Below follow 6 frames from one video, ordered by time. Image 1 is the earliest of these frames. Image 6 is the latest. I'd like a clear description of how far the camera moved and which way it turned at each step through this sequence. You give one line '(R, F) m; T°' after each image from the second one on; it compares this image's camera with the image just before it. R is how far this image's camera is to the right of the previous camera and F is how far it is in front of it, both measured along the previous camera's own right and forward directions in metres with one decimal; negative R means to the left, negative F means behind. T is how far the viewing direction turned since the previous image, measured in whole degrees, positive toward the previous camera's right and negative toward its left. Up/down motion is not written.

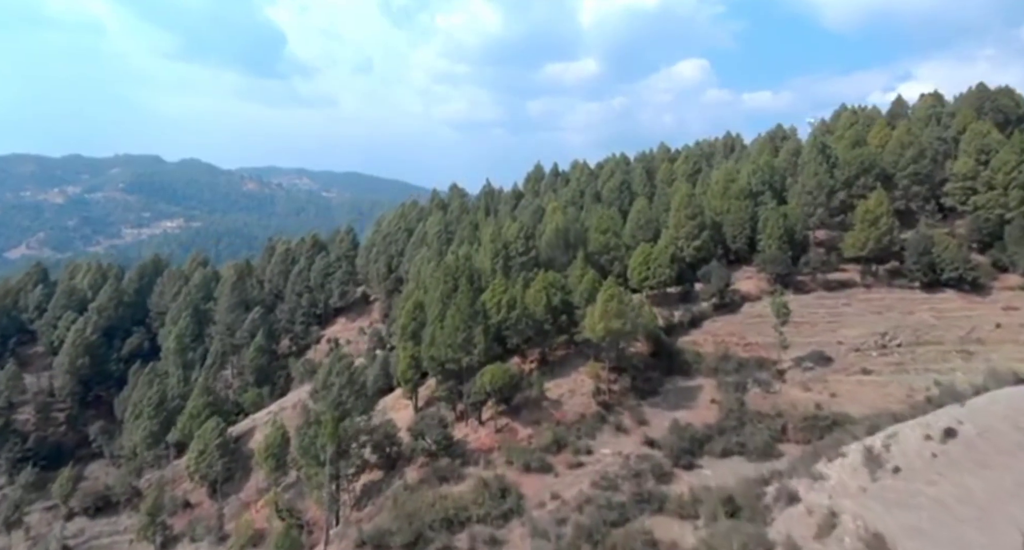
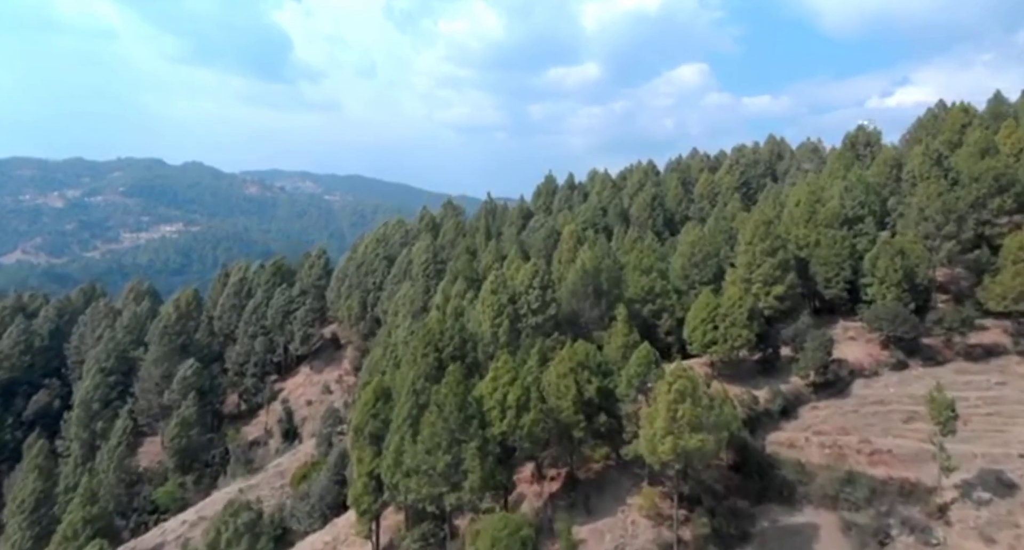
(-0.4, +16.8) m; 0°
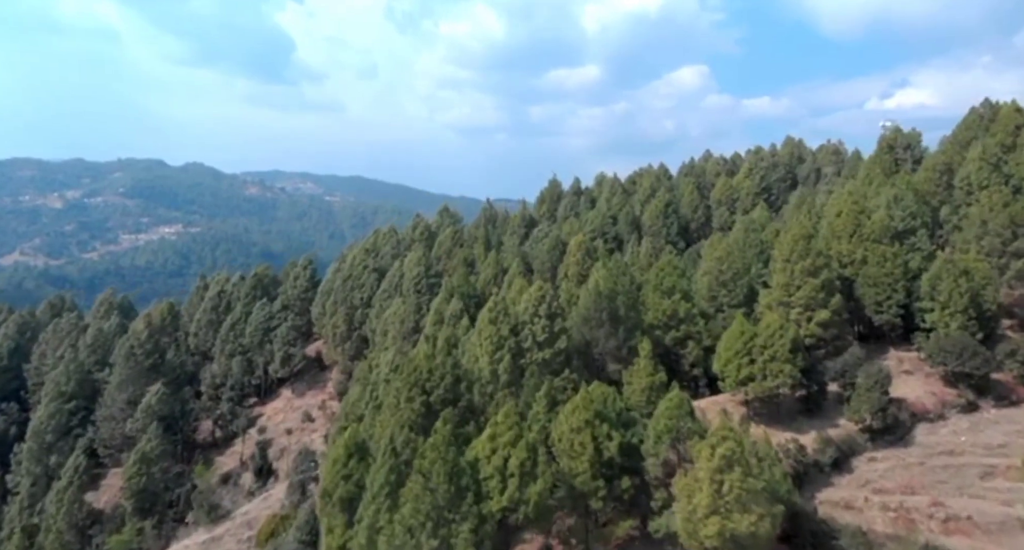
(-0.1, +5.8) m; 0°
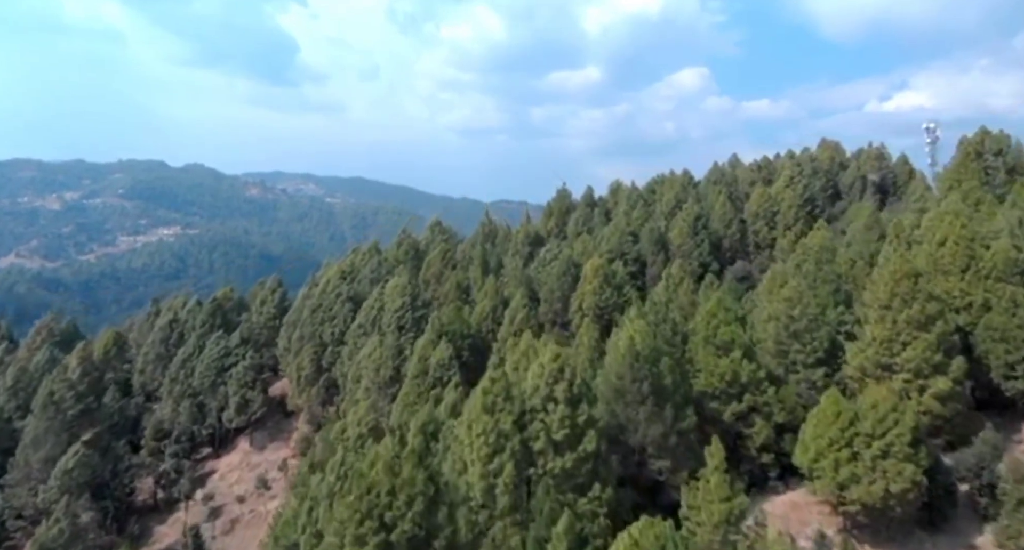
(-0.1, +10.0) m; 0°
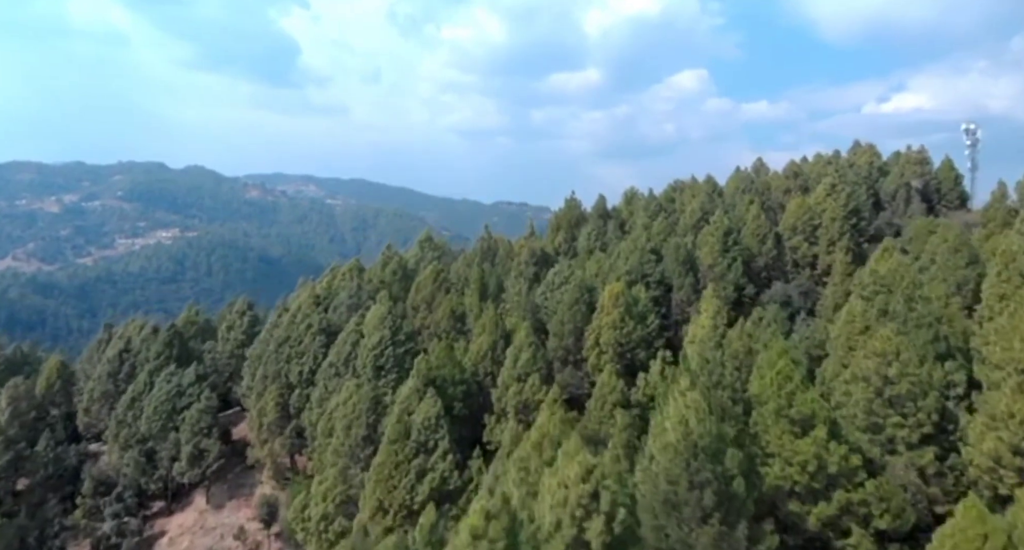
(-0.1, +7.6) m; 0°
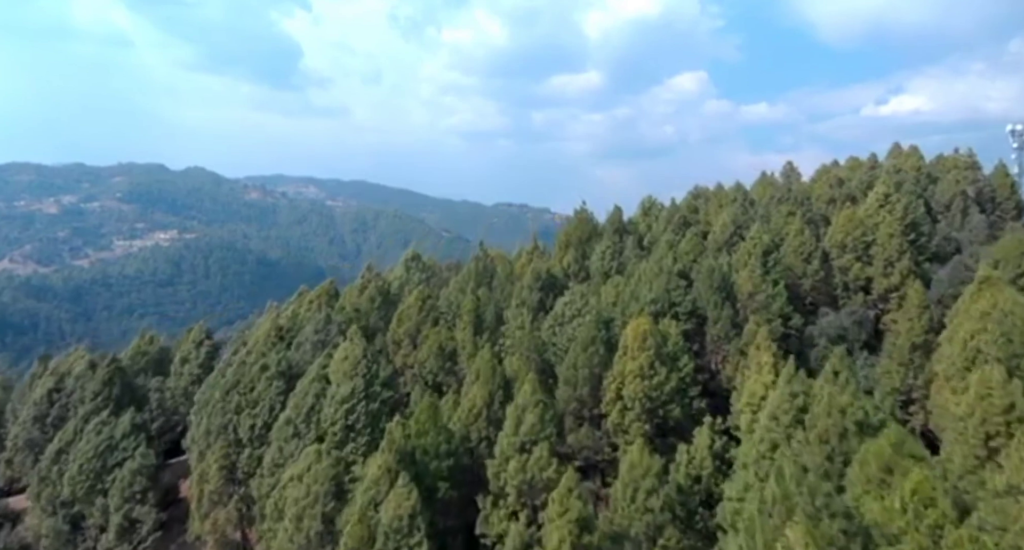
(0.0, +7.7) m; 0°
